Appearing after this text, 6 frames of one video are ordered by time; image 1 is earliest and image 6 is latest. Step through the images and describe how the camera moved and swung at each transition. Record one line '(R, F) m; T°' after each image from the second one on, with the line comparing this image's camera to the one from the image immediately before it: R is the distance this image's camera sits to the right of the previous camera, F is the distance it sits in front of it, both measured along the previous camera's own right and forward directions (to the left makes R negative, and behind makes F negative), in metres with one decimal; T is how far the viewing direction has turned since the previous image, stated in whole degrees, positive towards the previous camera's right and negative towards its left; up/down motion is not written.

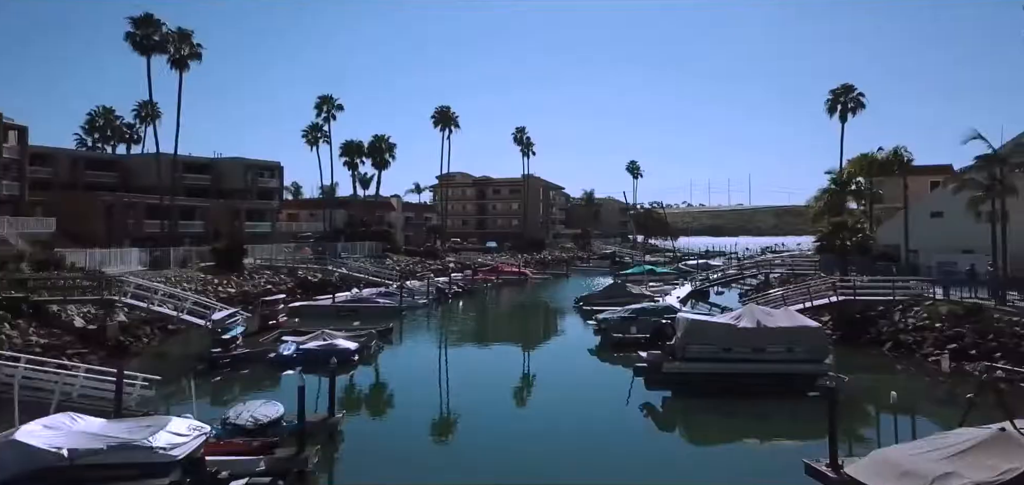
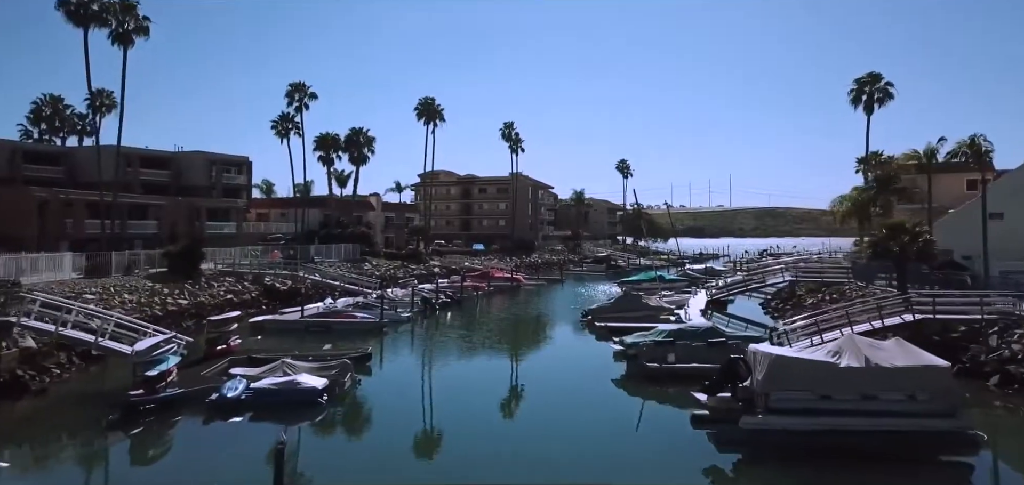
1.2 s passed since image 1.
(-1.0, +5.8) m; +2°
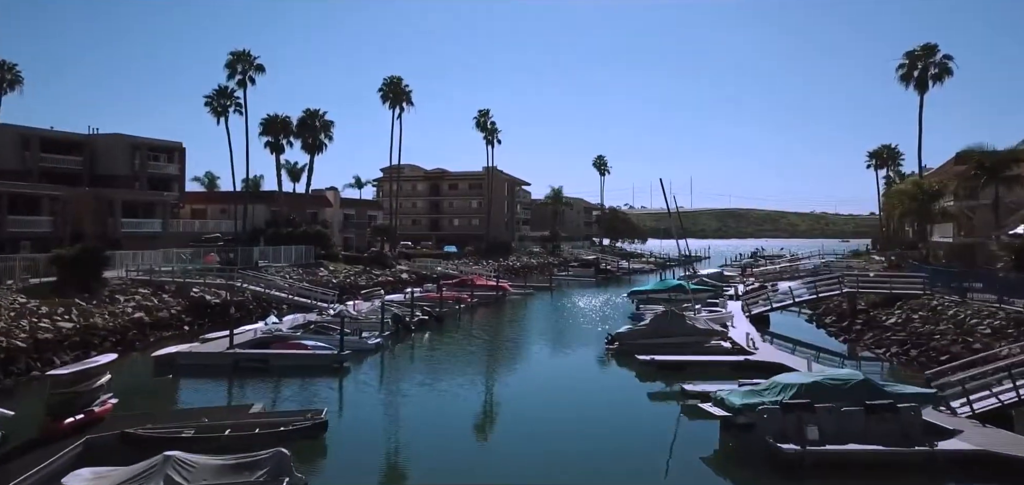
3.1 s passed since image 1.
(-1.9, +9.4) m; +3°
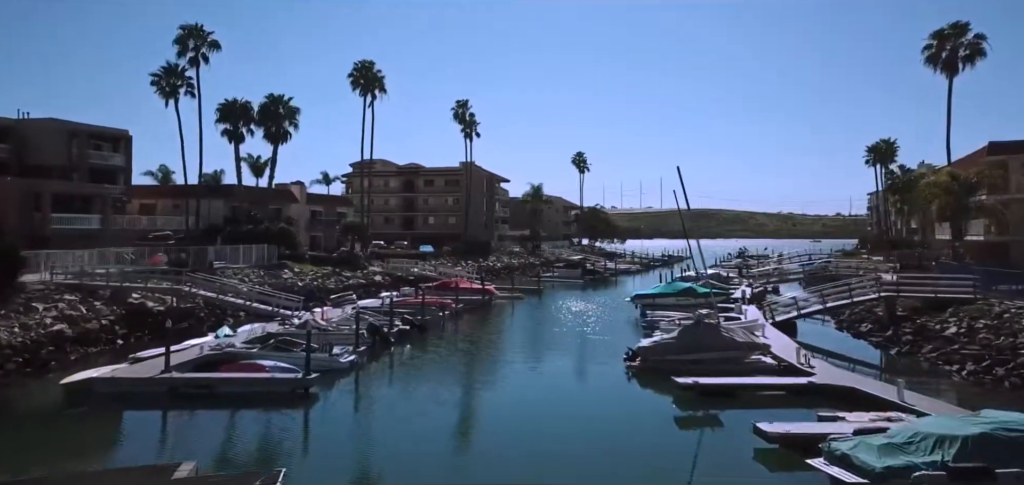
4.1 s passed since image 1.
(-1.2, +5.0) m; +3°
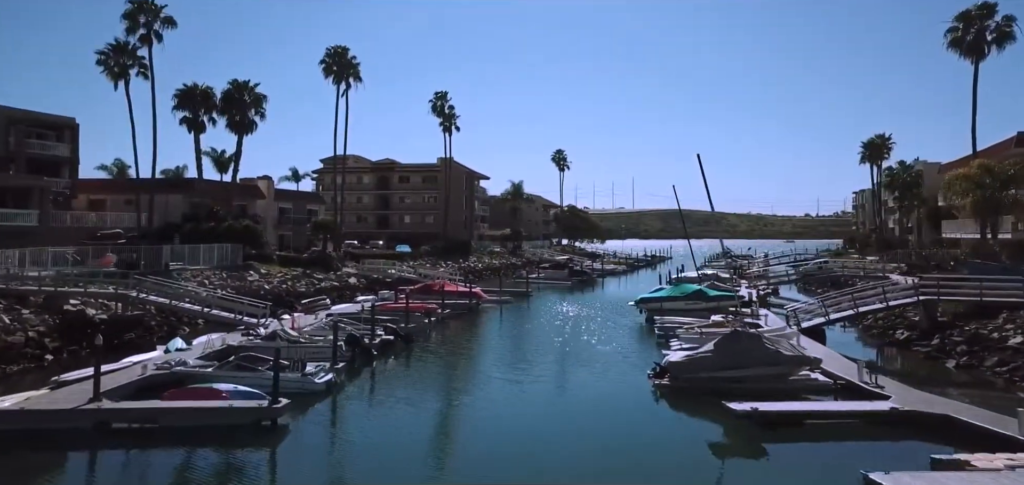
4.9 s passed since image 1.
(-1.1, +3.9) m; +2°
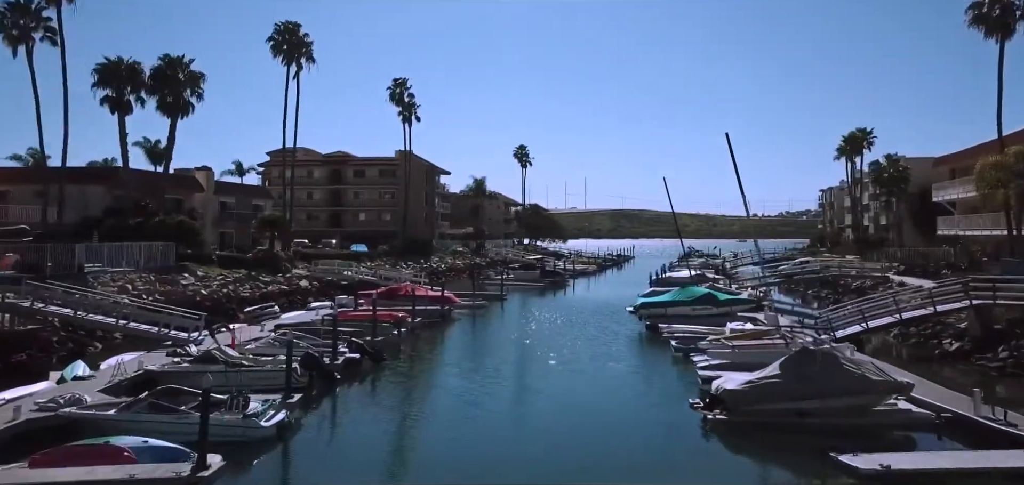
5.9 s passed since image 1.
(-1.4, +5.1) m; +4°
